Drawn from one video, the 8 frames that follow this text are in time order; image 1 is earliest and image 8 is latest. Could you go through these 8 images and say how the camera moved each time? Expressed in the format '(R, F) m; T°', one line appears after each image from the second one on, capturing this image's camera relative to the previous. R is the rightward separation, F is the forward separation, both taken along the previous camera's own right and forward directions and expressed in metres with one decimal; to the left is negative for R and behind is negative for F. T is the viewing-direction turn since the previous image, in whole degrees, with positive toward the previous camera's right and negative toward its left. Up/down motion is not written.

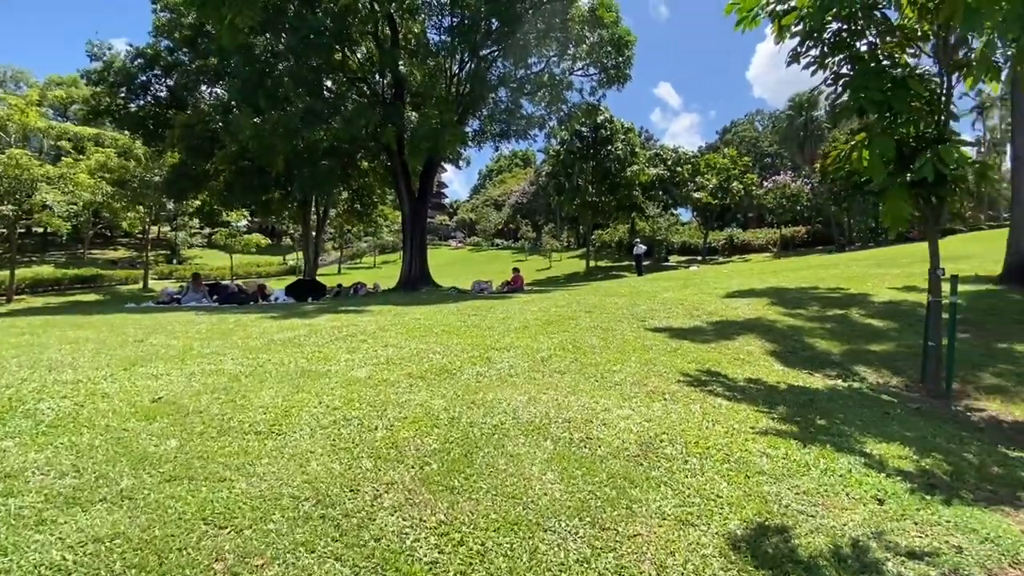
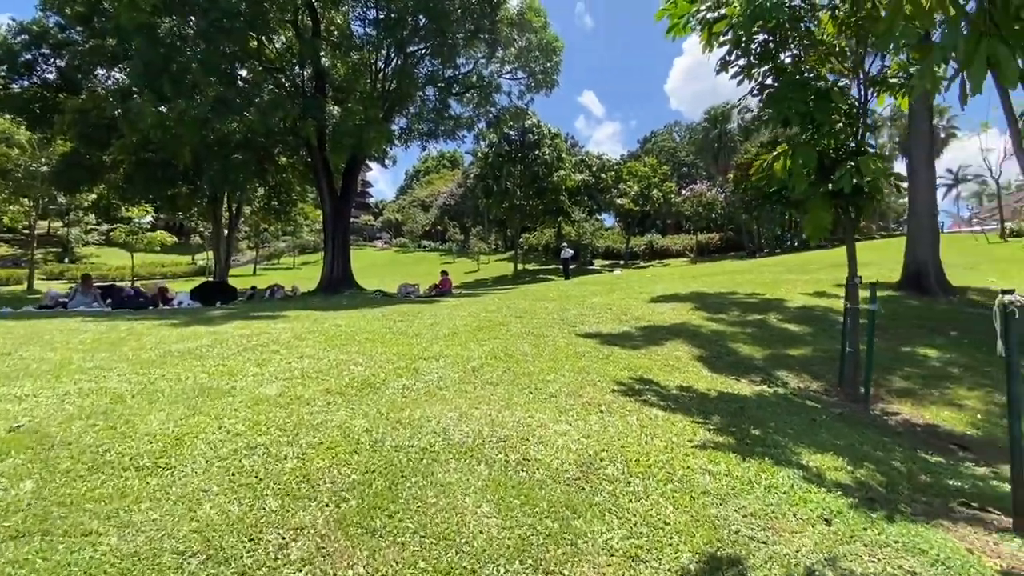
(0.0, +0.3) m; +7°
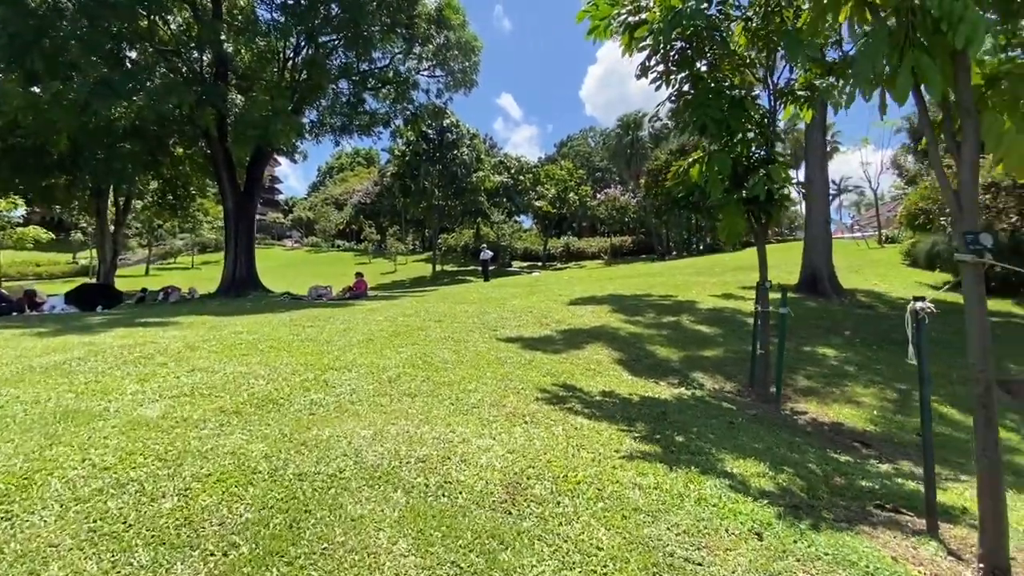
(0.0, +0.3) m; +8°
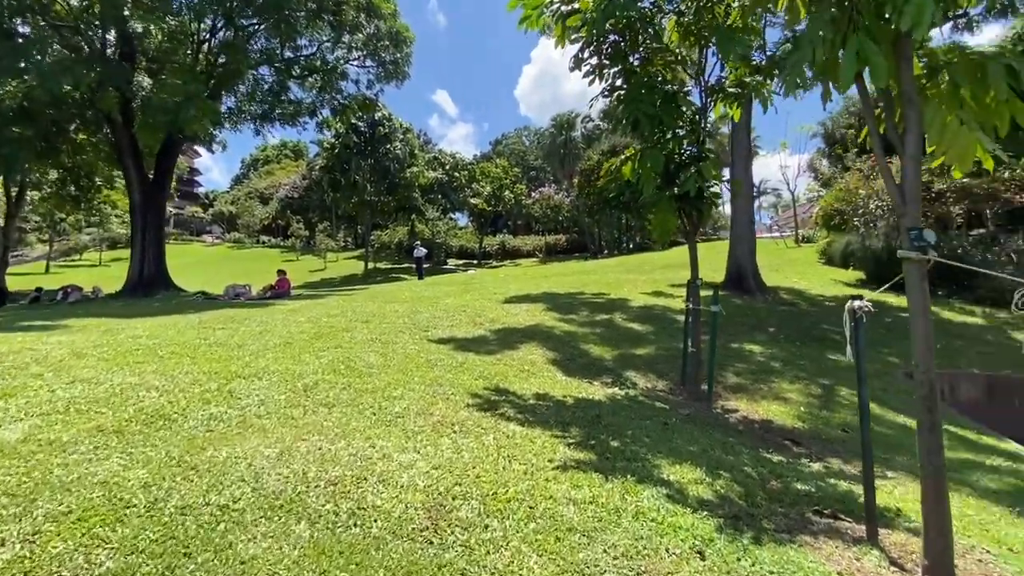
(+0.1, +0.3) m; +6°
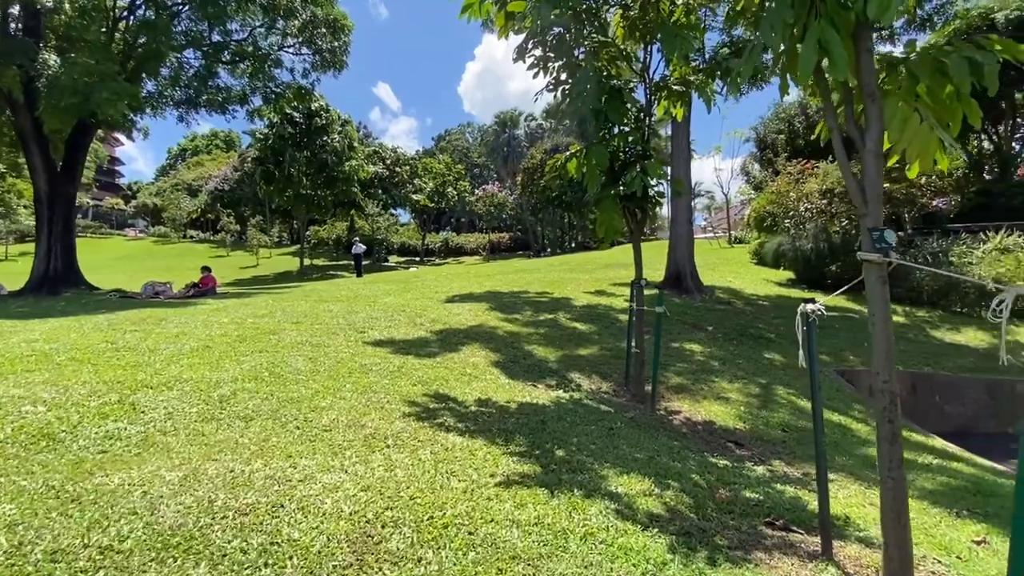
(0.0, +0.3) m; +6°
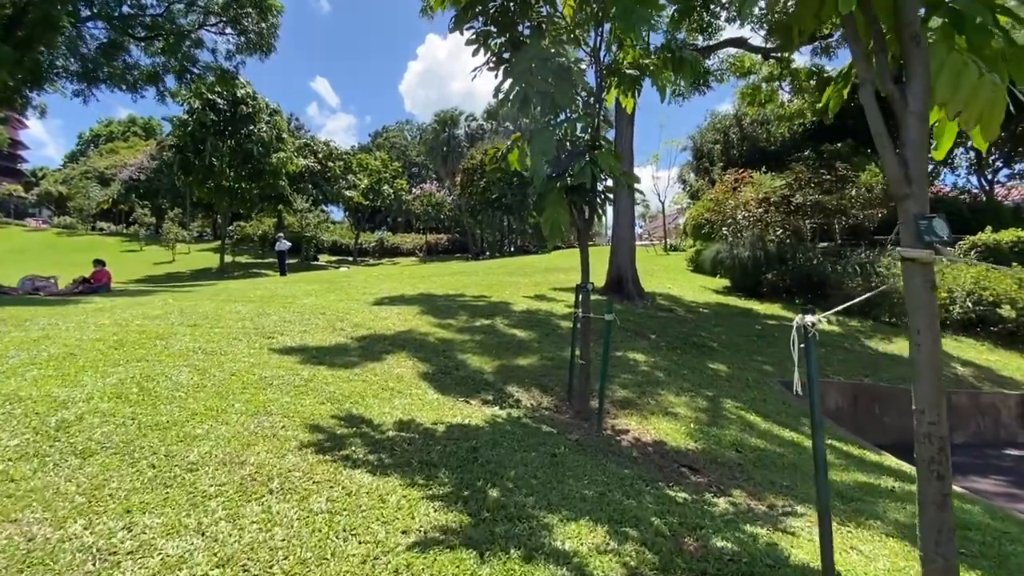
(+0.1, +0.7) m; +6°
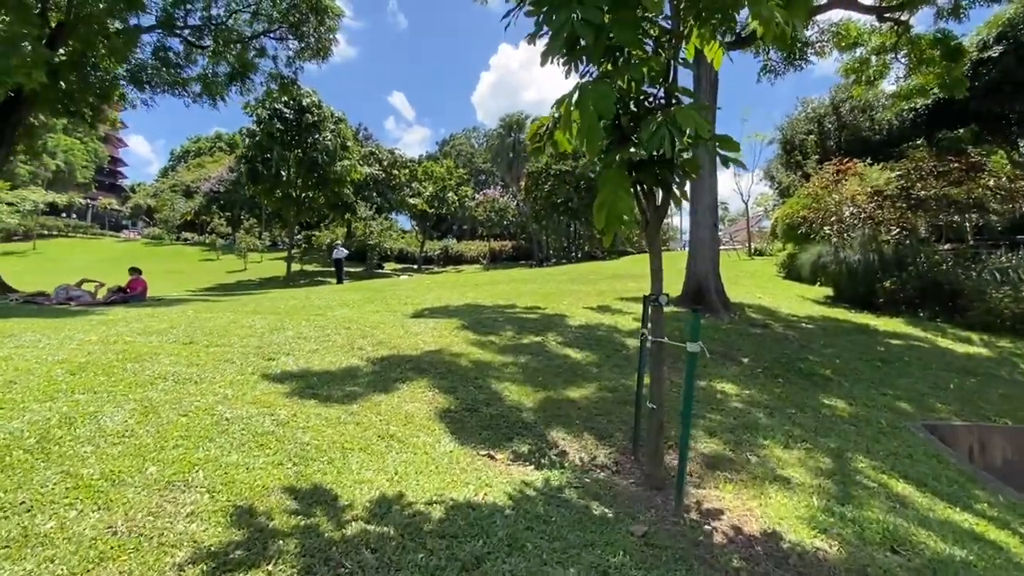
(+0.2, +1.4) m; -7°
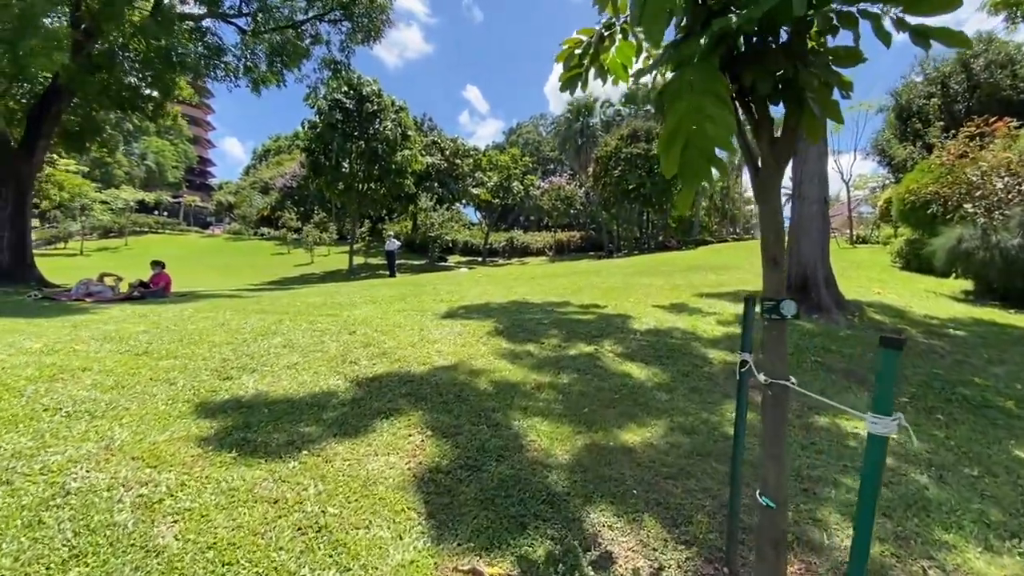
(+0.3, +1.6) m; -7°
